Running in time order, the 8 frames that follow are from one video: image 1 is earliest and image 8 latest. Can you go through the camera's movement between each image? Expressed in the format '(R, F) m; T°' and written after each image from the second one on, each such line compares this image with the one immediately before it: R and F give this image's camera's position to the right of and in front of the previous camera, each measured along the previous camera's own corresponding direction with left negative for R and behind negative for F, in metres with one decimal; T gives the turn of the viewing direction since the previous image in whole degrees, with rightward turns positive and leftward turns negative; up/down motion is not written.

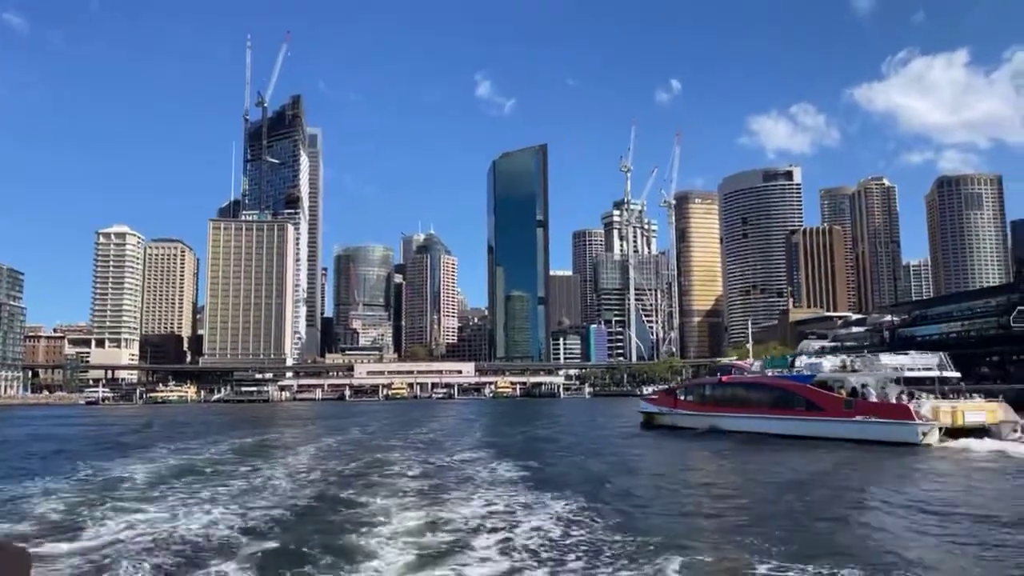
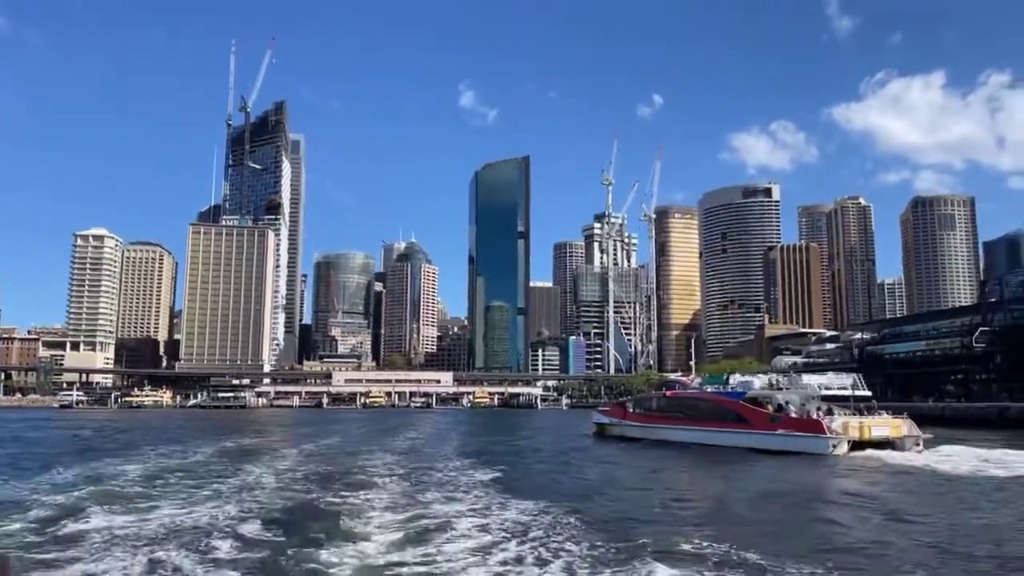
(0.0, -1.2) m; +1°
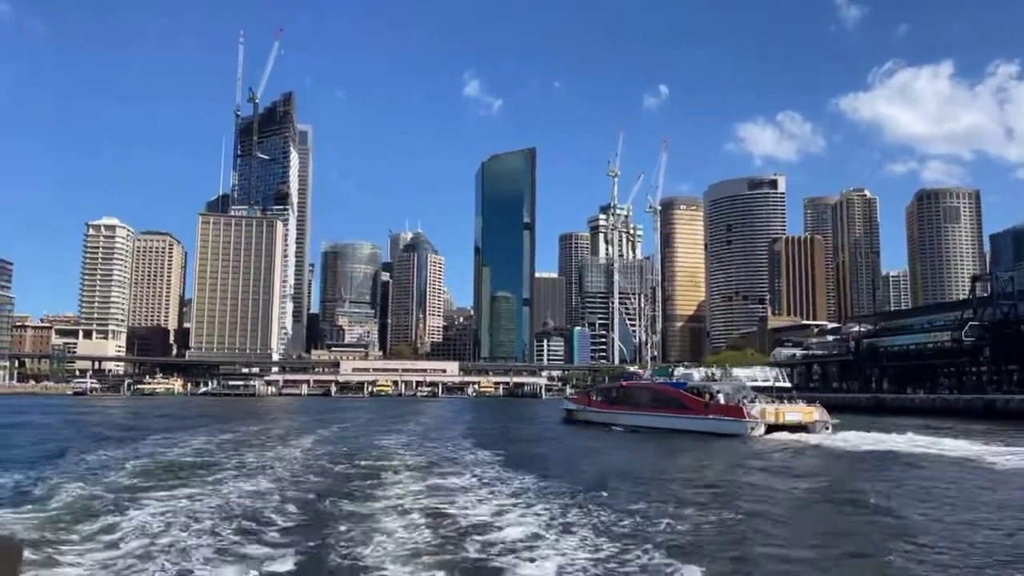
(+0.1, -2.3) m; 0°
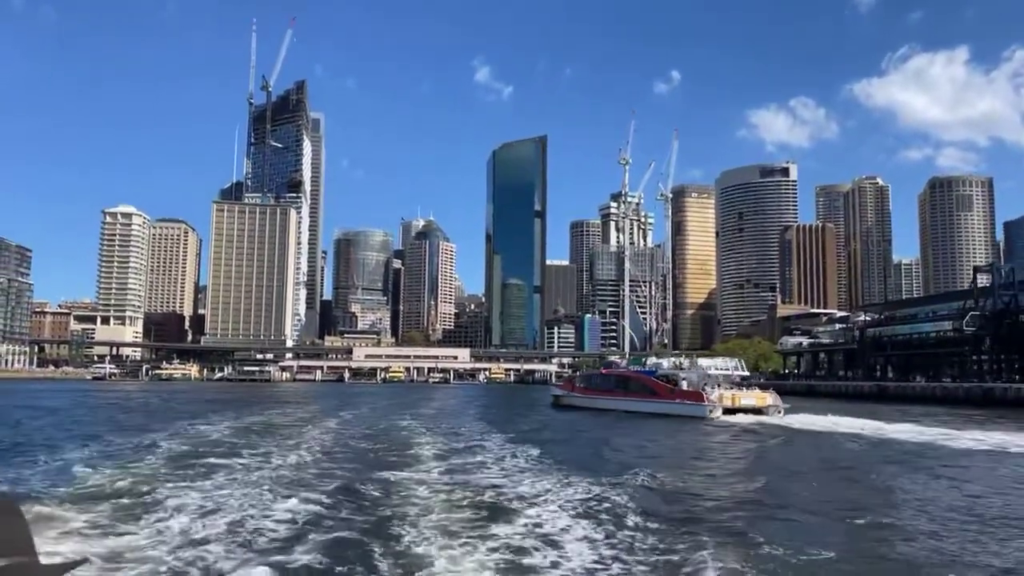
(+0.1, -1.9) m; -1°
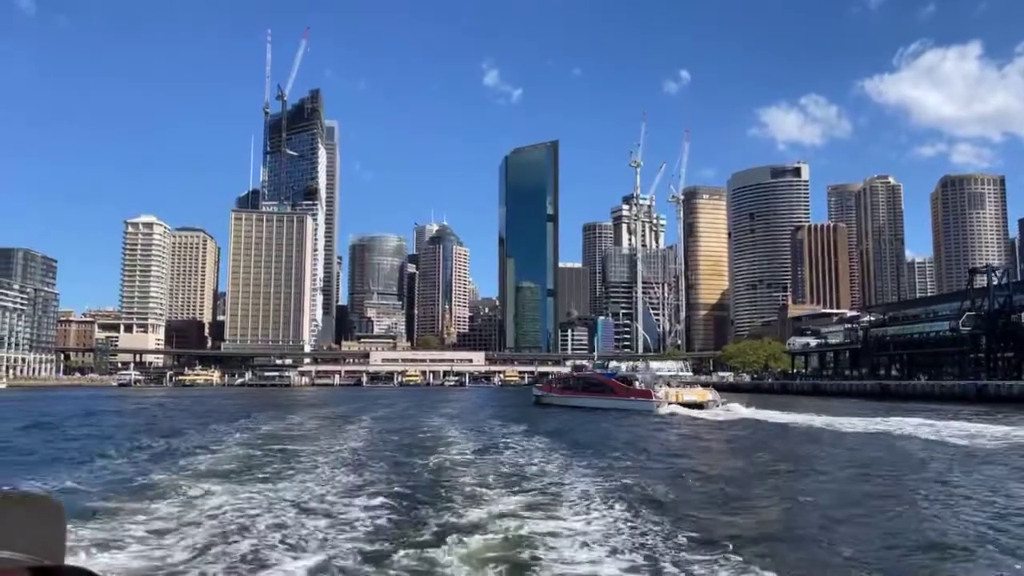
(0.0, -3.4) m; -1°
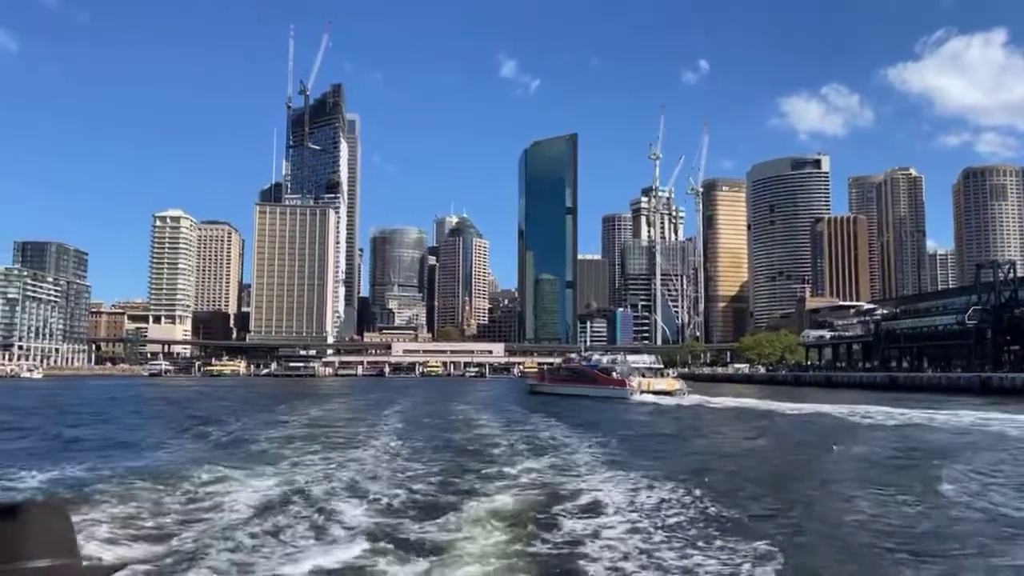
(0.0, -3.1) m; -1°
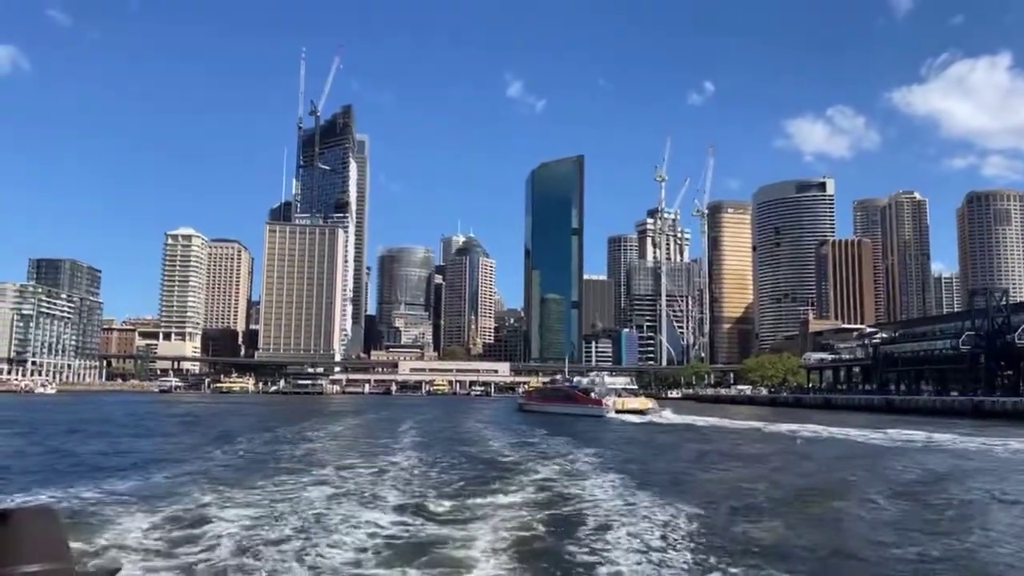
(-0.1, -2.5) m; 0°
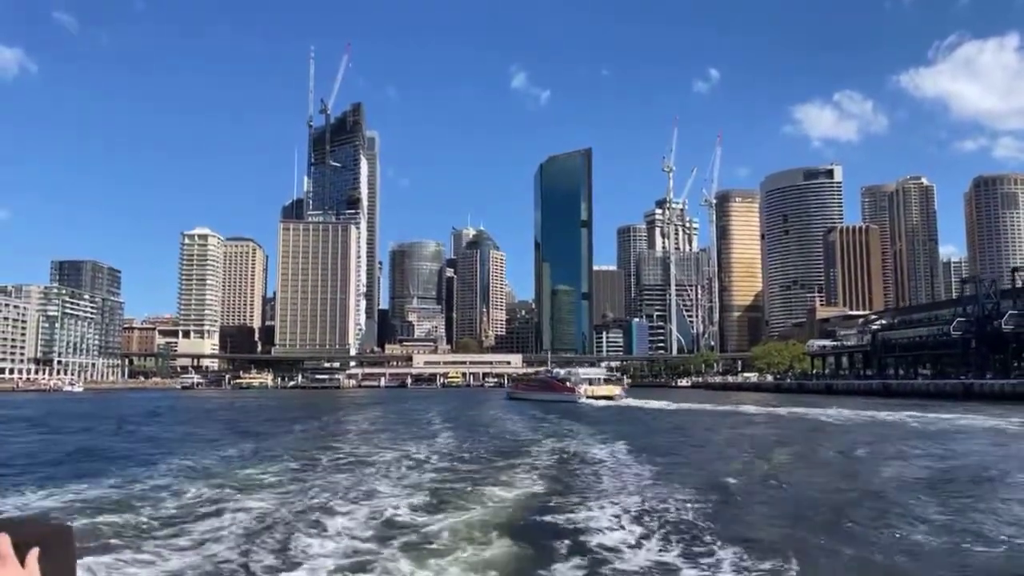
(0.0, -4.1) m; -1°
